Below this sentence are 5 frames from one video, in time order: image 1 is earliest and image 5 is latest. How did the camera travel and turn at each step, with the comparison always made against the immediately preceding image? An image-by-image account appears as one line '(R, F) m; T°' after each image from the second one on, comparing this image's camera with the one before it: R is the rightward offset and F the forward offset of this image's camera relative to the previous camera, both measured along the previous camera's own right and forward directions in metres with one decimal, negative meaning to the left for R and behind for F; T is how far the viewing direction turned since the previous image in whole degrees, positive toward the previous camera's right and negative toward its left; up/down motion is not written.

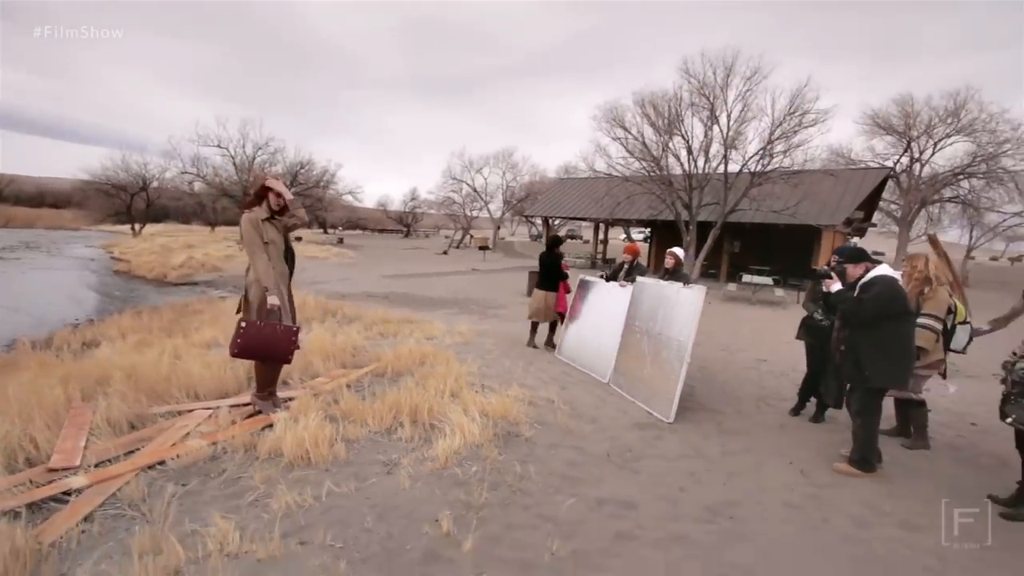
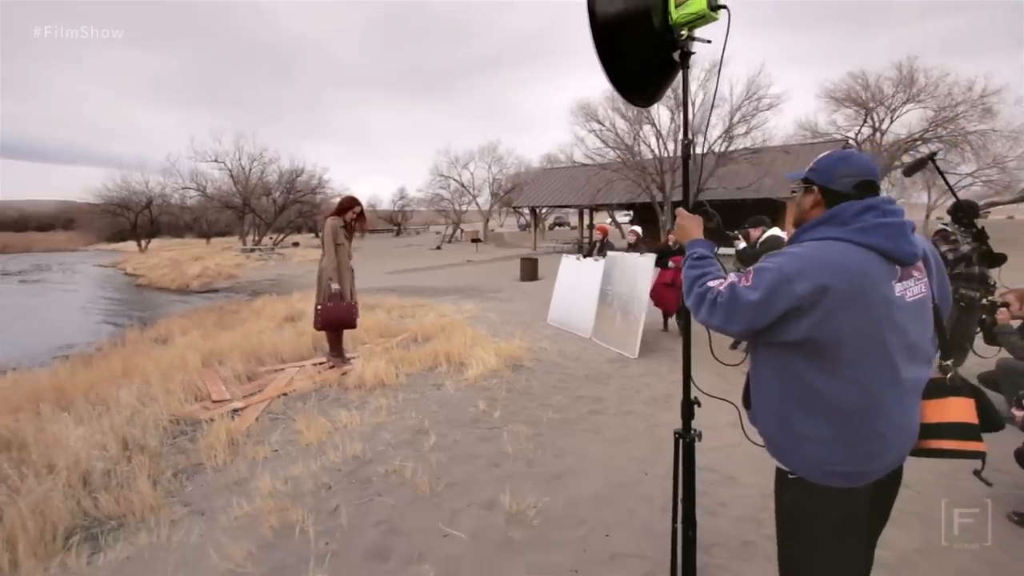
(-0.1, -1.8) m; +1°
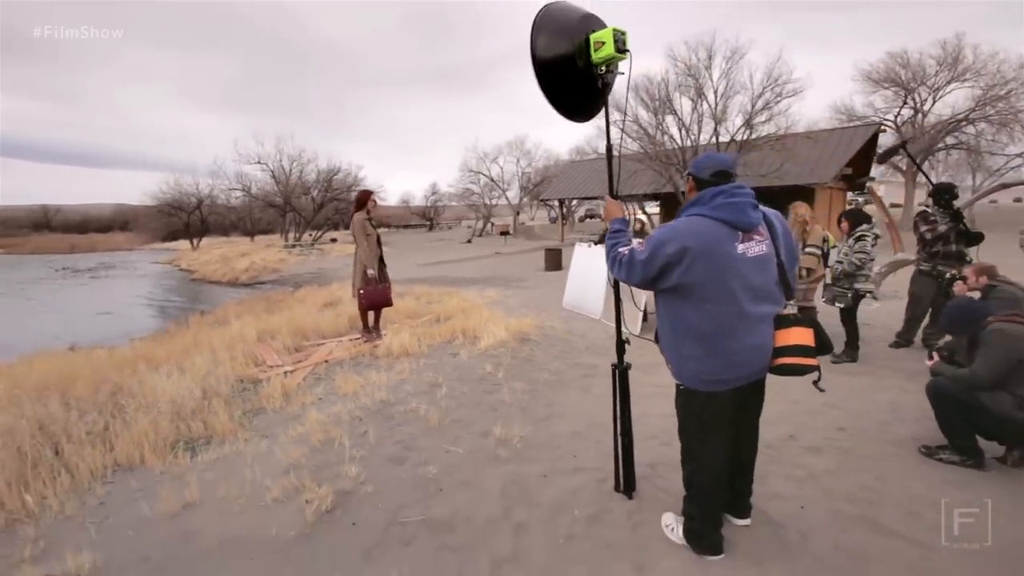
(+0.4, -0.8) m; -4°
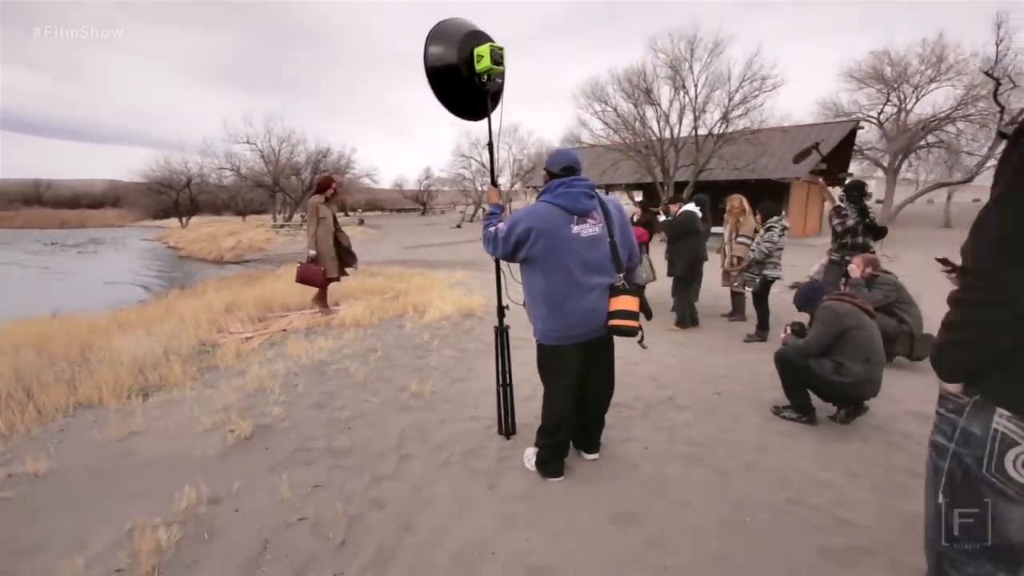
(+0.8, -0.6) m; +1°
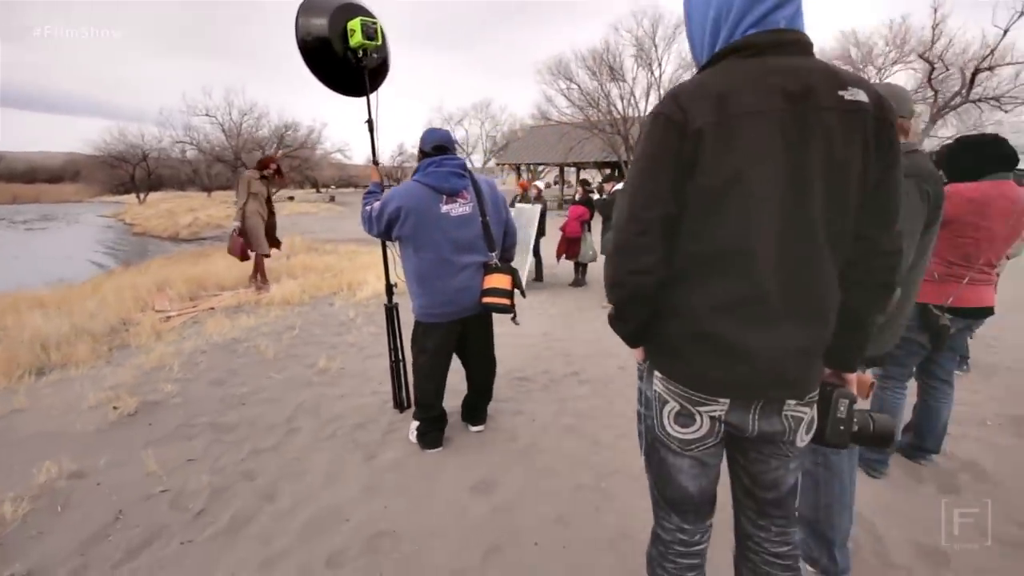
(+0.7, -0.1) m; +2°
